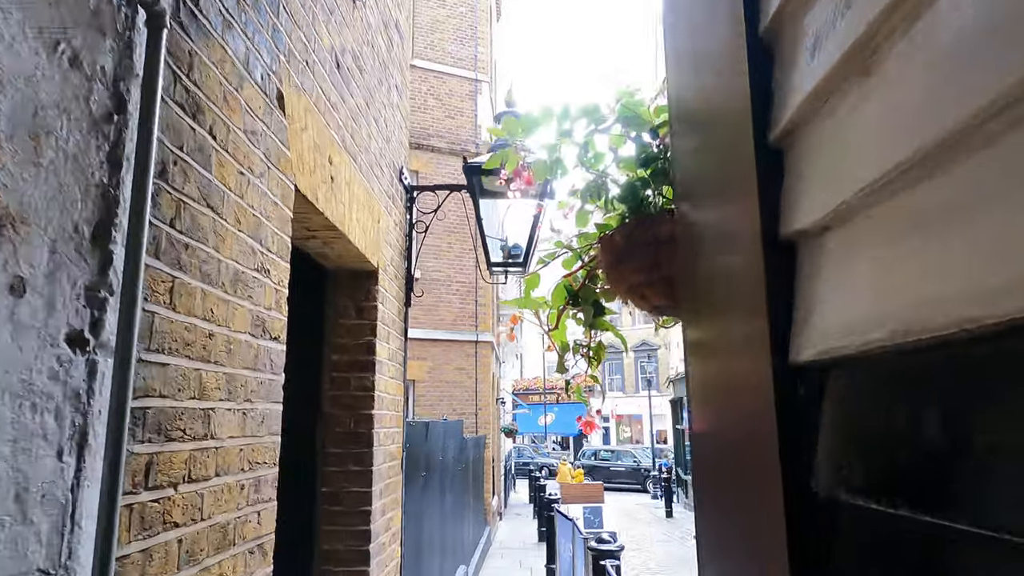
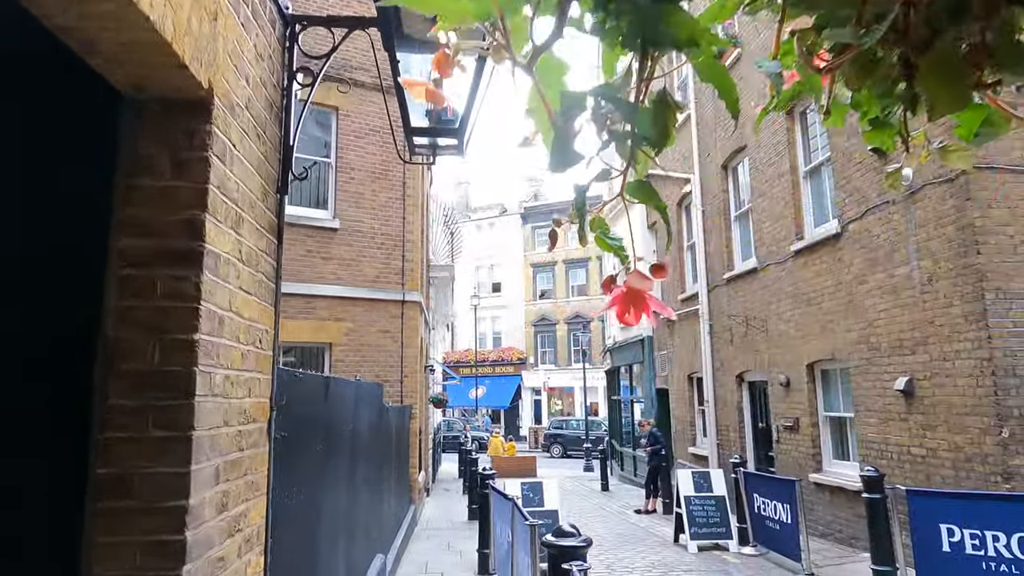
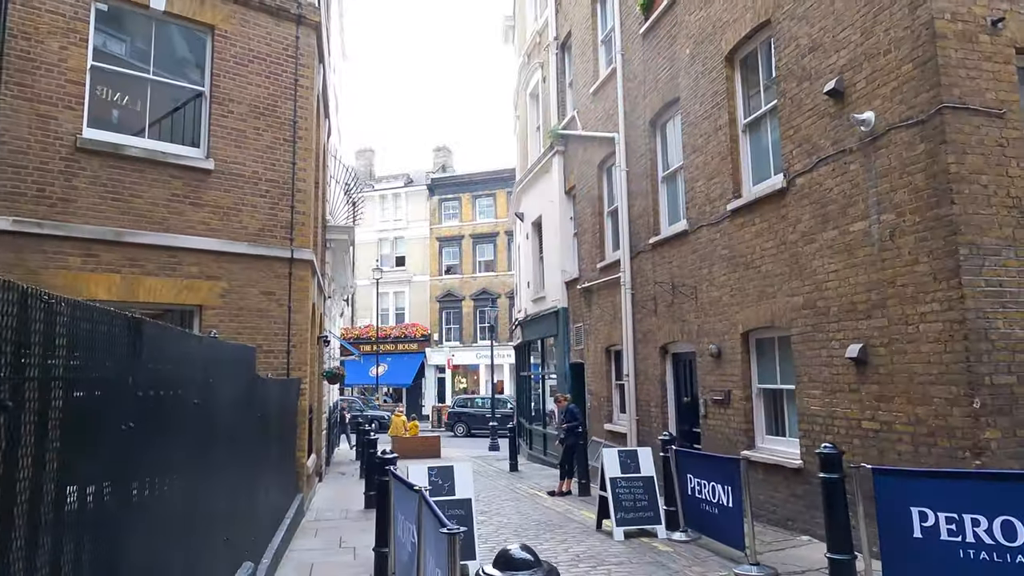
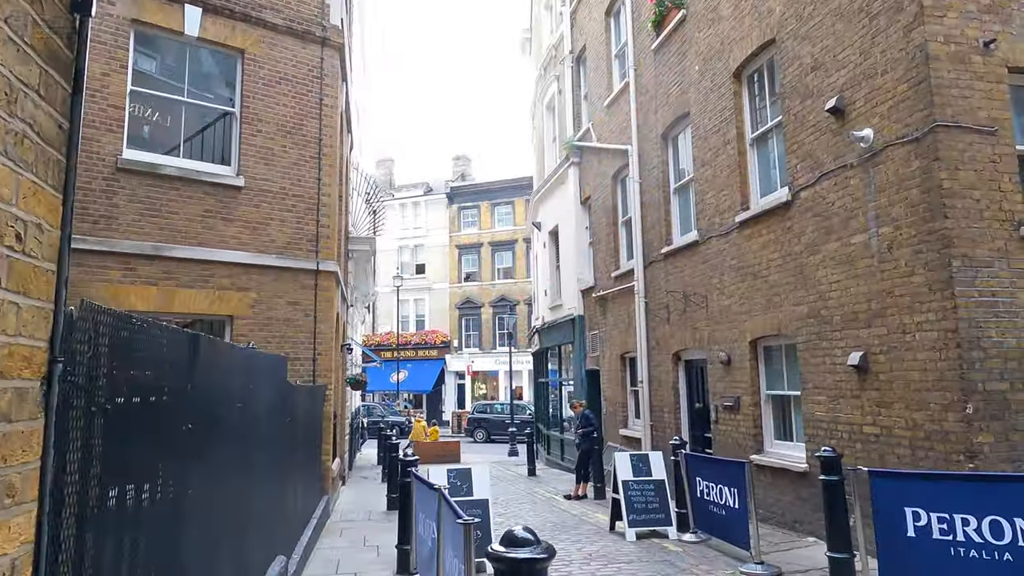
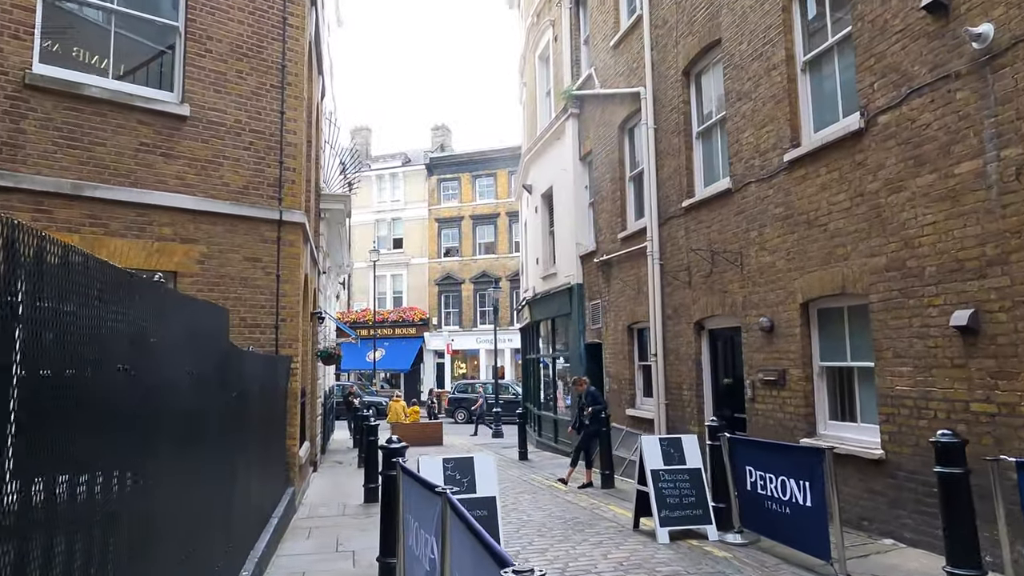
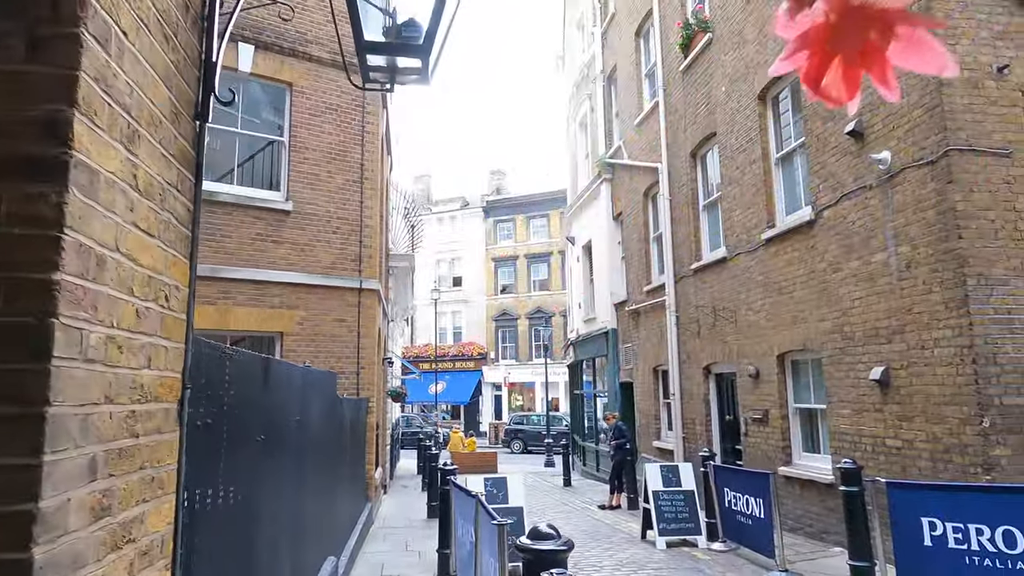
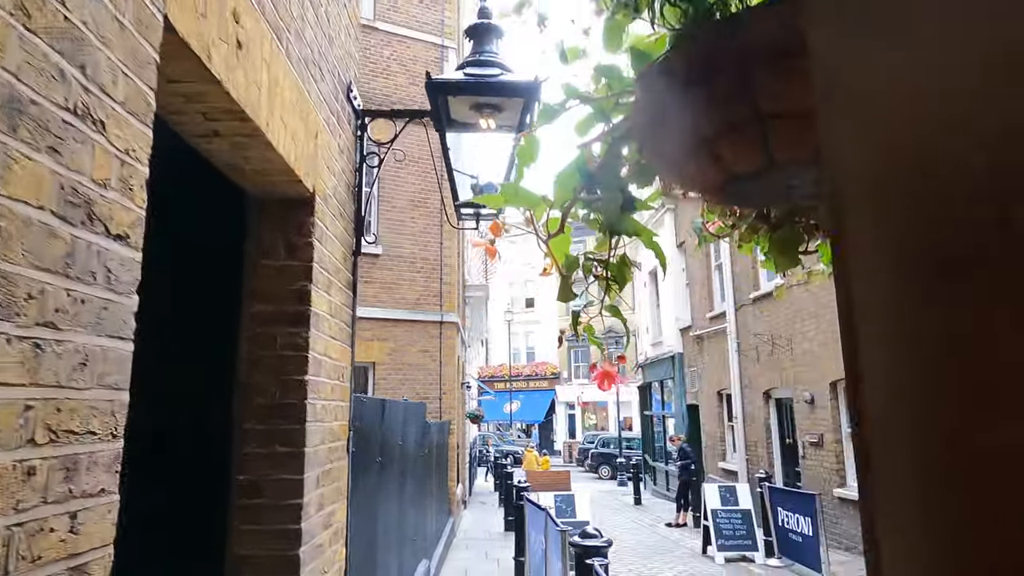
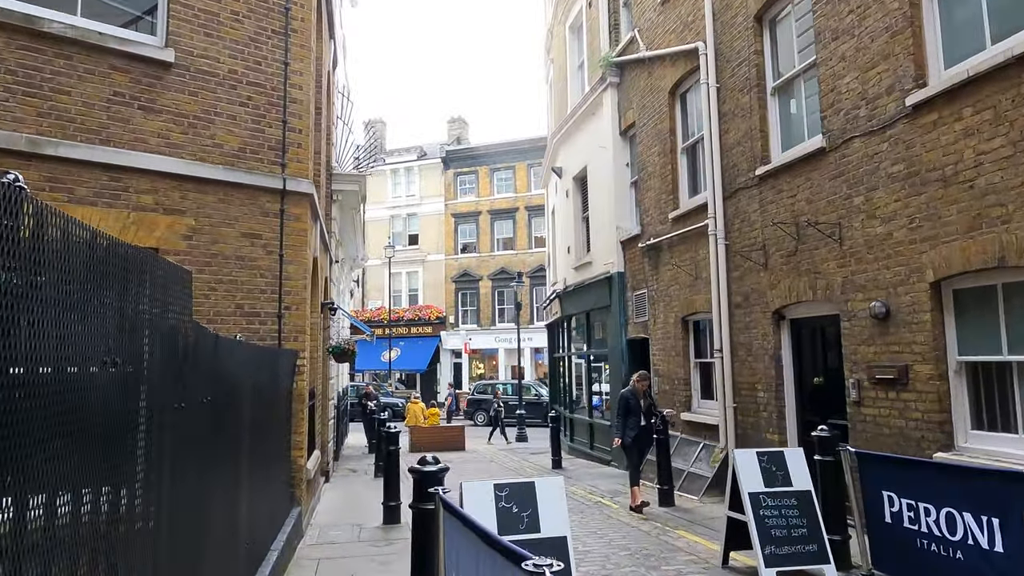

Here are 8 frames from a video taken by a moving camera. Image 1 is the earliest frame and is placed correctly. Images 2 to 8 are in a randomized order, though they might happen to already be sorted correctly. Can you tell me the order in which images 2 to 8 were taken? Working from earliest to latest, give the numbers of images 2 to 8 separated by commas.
7, 2, 6, 4, 3, 5, 8
